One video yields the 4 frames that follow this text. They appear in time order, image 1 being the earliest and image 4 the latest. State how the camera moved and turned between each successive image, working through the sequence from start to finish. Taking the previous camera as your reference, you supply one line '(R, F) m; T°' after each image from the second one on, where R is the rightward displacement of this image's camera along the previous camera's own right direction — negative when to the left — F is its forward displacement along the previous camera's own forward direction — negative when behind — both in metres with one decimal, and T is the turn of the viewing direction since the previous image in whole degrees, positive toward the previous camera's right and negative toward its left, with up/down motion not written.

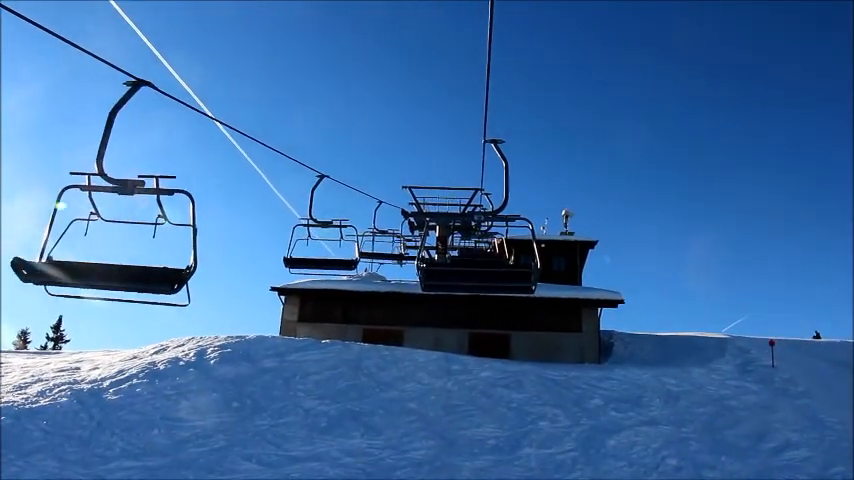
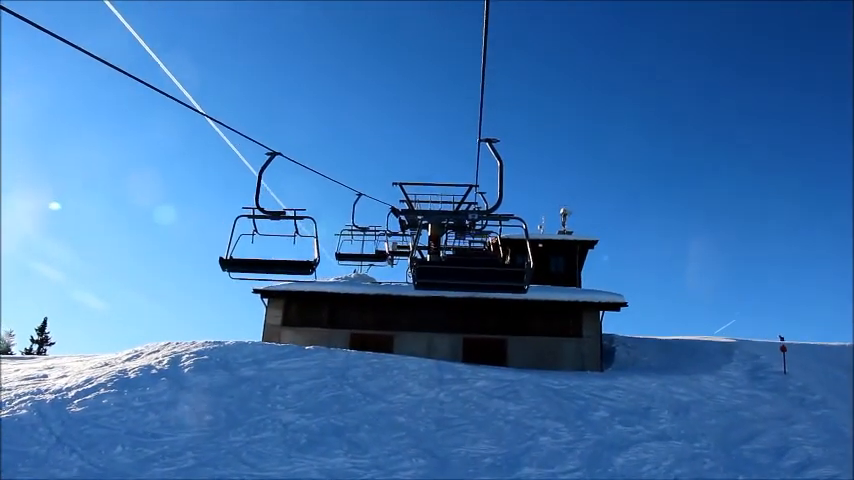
(+0.1, +1.0) m; 0°
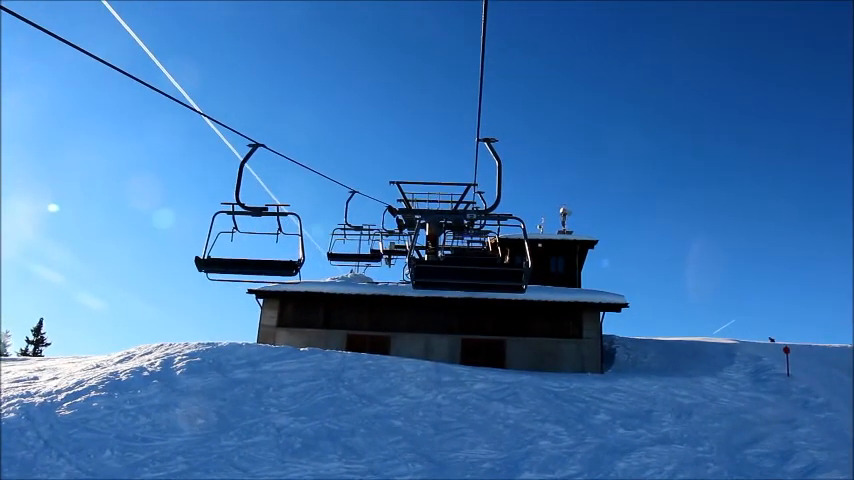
(0.0, +0.2) m; 0°
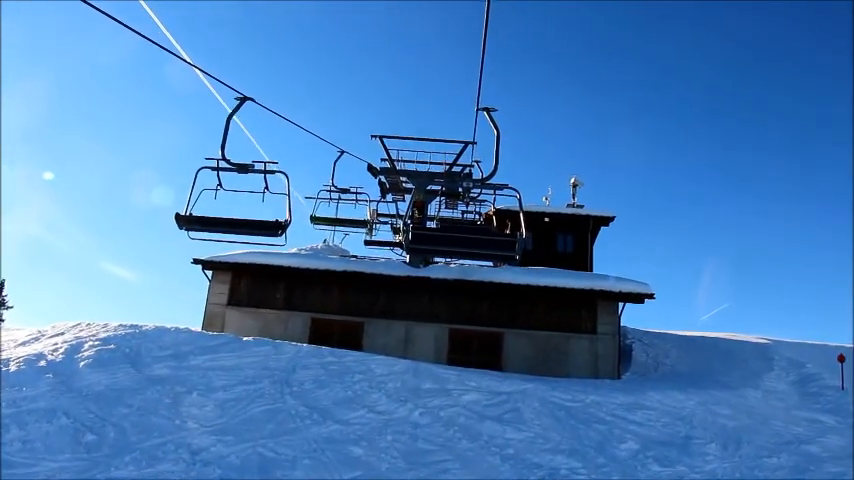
(+0.2, +2.9) m; +1°
